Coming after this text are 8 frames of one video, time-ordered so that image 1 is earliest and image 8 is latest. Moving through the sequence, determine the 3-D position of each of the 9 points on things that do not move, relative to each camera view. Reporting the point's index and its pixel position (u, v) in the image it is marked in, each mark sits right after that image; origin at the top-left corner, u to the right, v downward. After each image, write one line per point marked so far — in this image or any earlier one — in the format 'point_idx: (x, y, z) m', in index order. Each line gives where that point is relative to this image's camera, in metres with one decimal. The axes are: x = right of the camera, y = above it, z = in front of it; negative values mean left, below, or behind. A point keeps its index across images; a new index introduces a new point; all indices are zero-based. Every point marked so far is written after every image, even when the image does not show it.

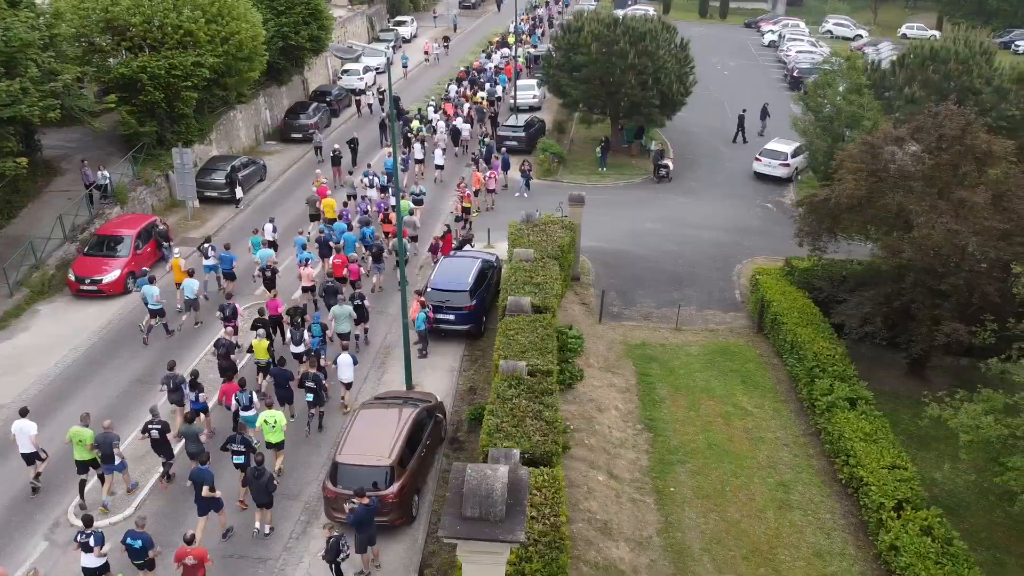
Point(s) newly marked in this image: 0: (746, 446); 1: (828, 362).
0: (+4.4, -2.9, +16.8) m
1: (+6.2, -1.4, +17.7) m
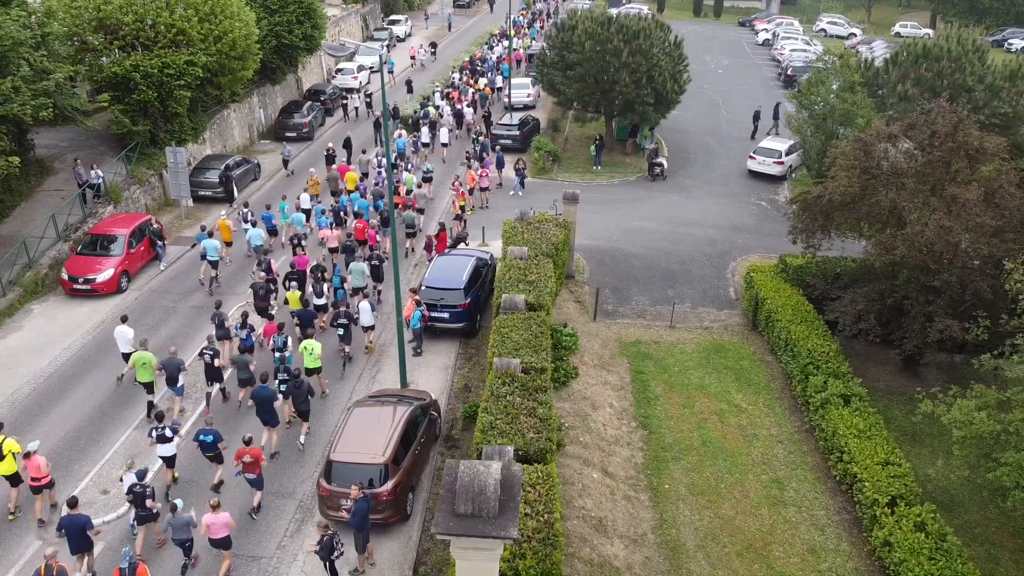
0: (+4.3, -2.9, +16.8) m
1: (+6.1, -1.4, +17.7) m
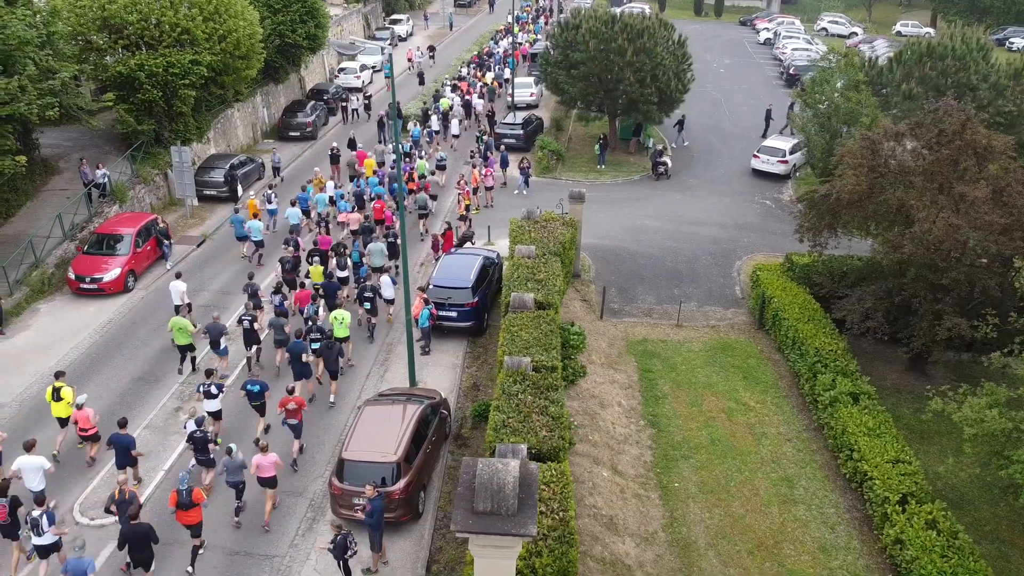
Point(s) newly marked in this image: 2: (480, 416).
0: (+4.4, -2.8, +16.8) m
1: (+6.3, -1.4, +17.7) m
2: (-0.6, -2.2, +15.7) m
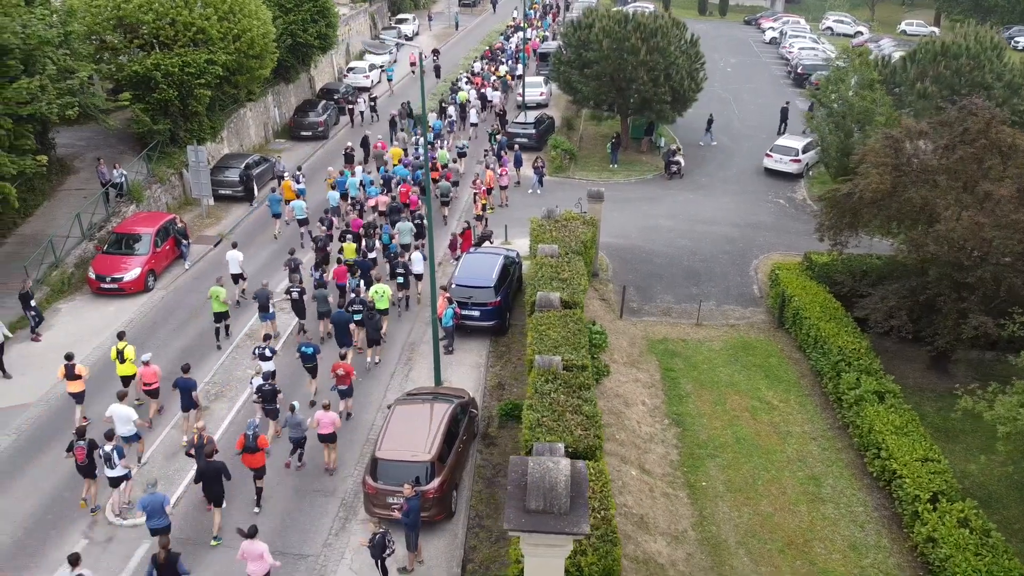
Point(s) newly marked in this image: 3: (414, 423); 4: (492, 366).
0: (+4.9, -2.8, +16.8) m
1: (+6.7, -1.3, +17.7) m
2: (-0.1, -2.2, +15.7) m
3: (-1.4, -2.0, +13.4) m
4: (-0.4, -1.5, +17.7) m
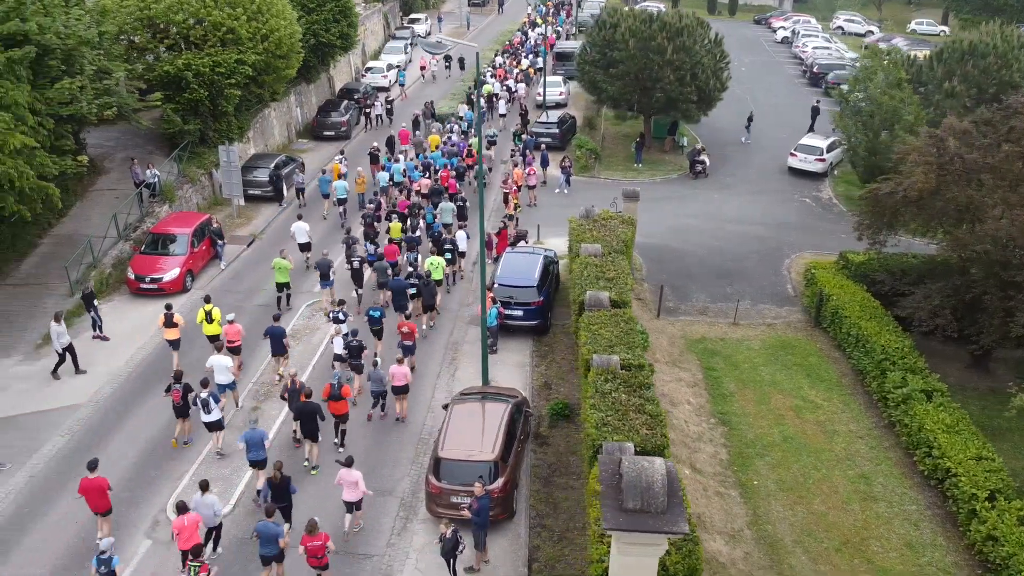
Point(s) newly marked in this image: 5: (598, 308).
0: (+5.8, -2.8, +16.9) m
1: (+7.6, -1.3, +17.8) m
2: (+0.8, -2.2, +15.7) m
3: (-0.6, -2.0, +13.4) m
4: (+0.5, -1.5, +17.7) m
5: (+1.5, -0.4, +16.0) m
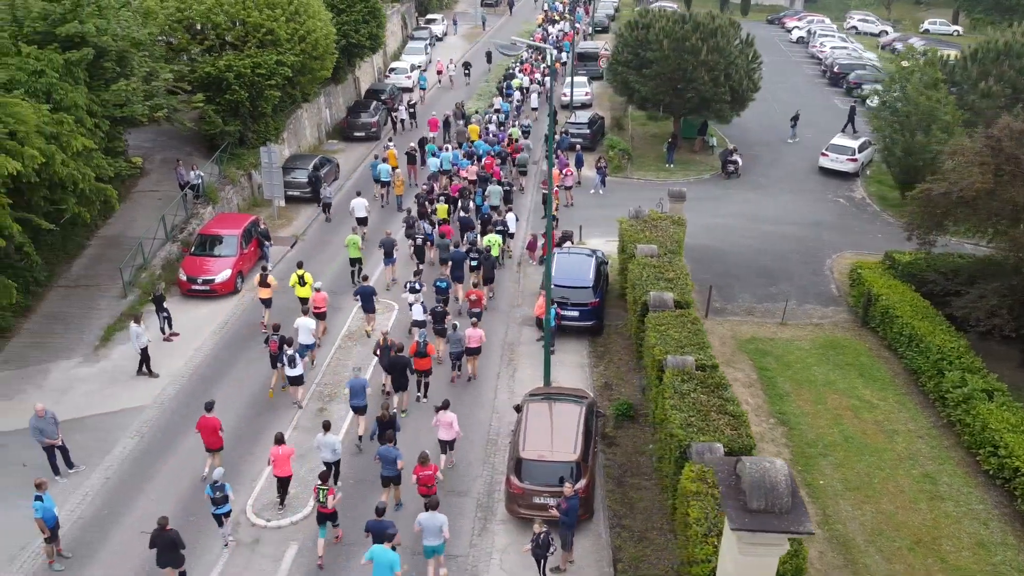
0: (+6.9, -2.8, +16.9) m
1: (+8.7, -1.3, +17.8) m
2: (+1.9, -2.2, +15.8) m
3: (+0.6, -2.0, +13.4) m
4: (+1.6, -1.5, +17.7) m
5: (+2.7, -0.4, +16.0) m
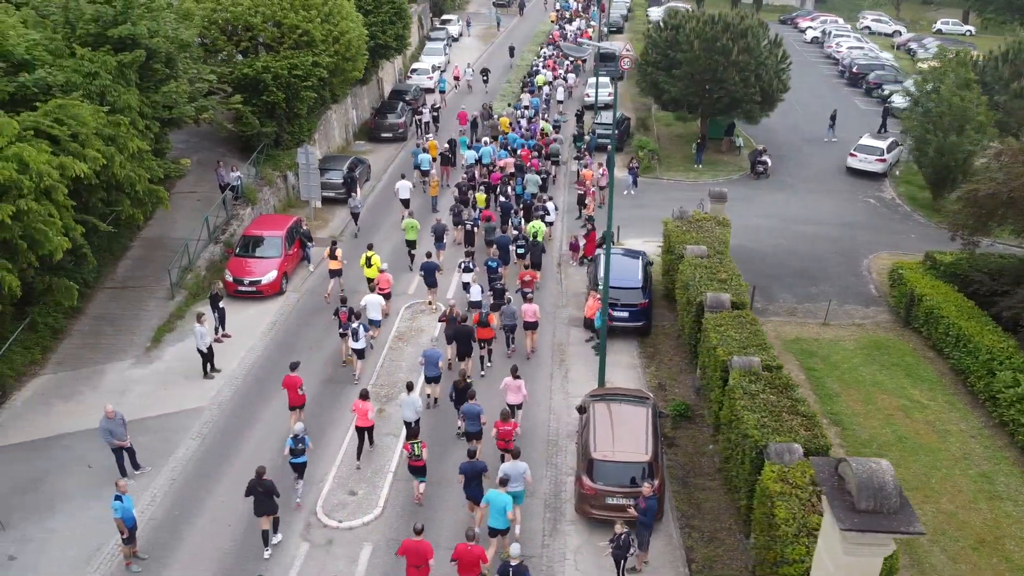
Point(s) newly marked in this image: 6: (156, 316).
0: (+7.9, -2.8, +17.0) m
1: (+9.7, -1.3, +17.9) m
2: (+3.0, -2.2, +15.8) m
3: (+1.6, -2.0, +13.5) m
4: (+2.6, -1.5, +17.8) m
5: (+3.7, -0.4, +16.1) m
6: (-7.5, -0.6, +19.0) m
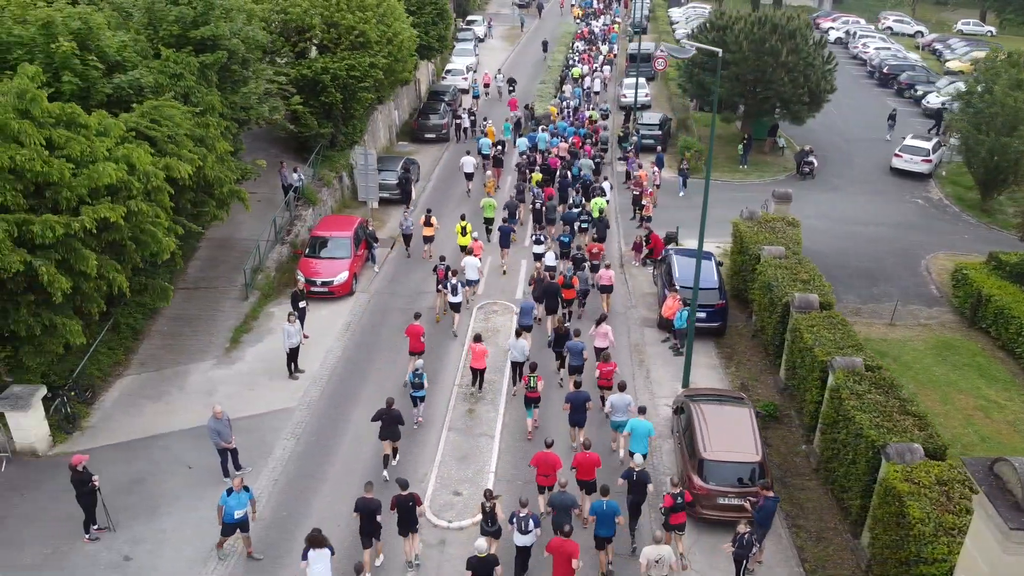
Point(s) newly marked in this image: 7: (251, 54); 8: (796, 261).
0: (+9.5, -2.8, +17.0) m
1: (+11.3, -1.3, +17.9) m
2: (+4.5, -2.2, +15.9) m
3: (+3.2, -2.0, +13.5) m
4: (+4.2, -1.5, +17.8) m
5: (+5.3, -0.4, +16.1) m
6: (-5.9, -0.6, +19.0) m
7: (-5.8, +5.1, +19.9) m
8: (+5.7, +0.5, +18.3) m
